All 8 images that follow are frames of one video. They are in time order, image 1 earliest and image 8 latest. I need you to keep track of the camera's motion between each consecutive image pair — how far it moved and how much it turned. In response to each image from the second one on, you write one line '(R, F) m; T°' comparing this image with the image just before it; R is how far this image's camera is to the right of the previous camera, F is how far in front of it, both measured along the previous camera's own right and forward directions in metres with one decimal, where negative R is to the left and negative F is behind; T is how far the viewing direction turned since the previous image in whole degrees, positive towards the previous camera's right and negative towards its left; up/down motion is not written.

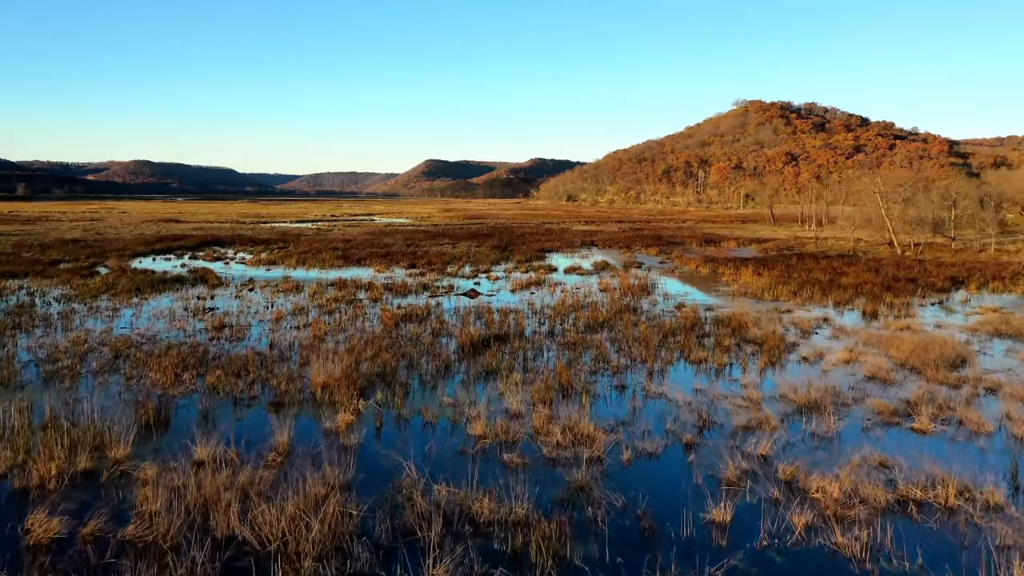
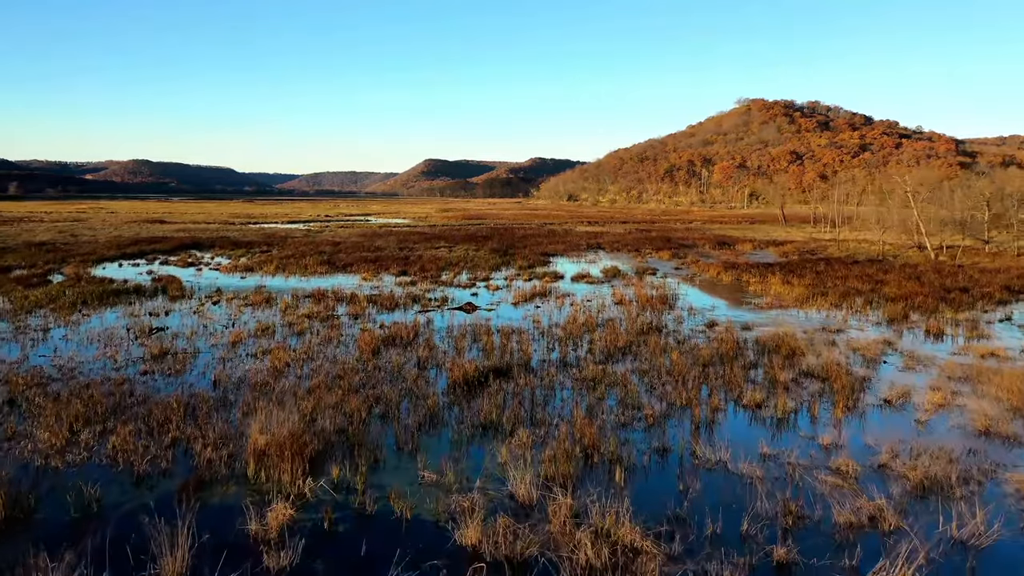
(-0.1, +2.5) m; 0°
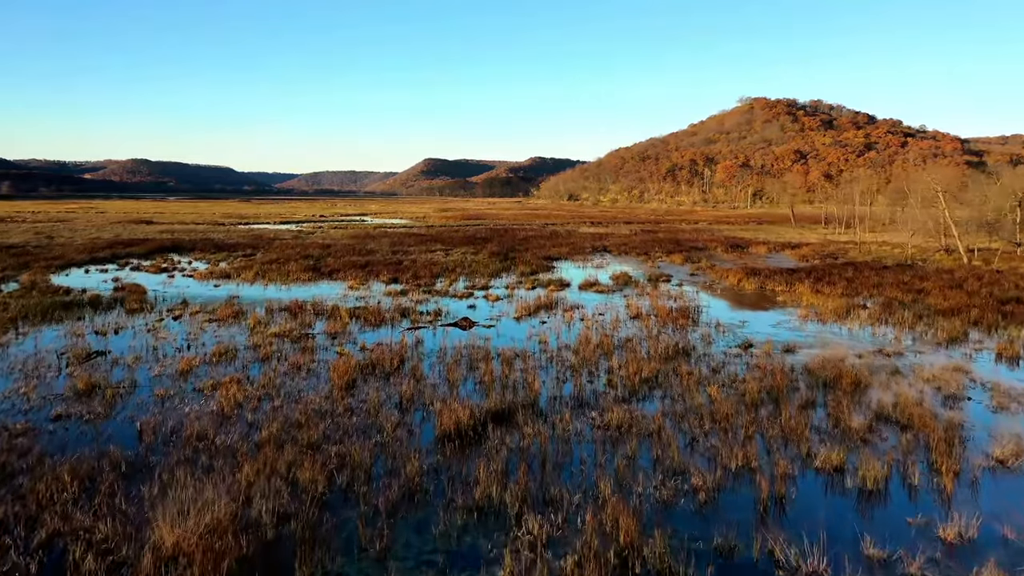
(0.0, +2.1) m; 0°
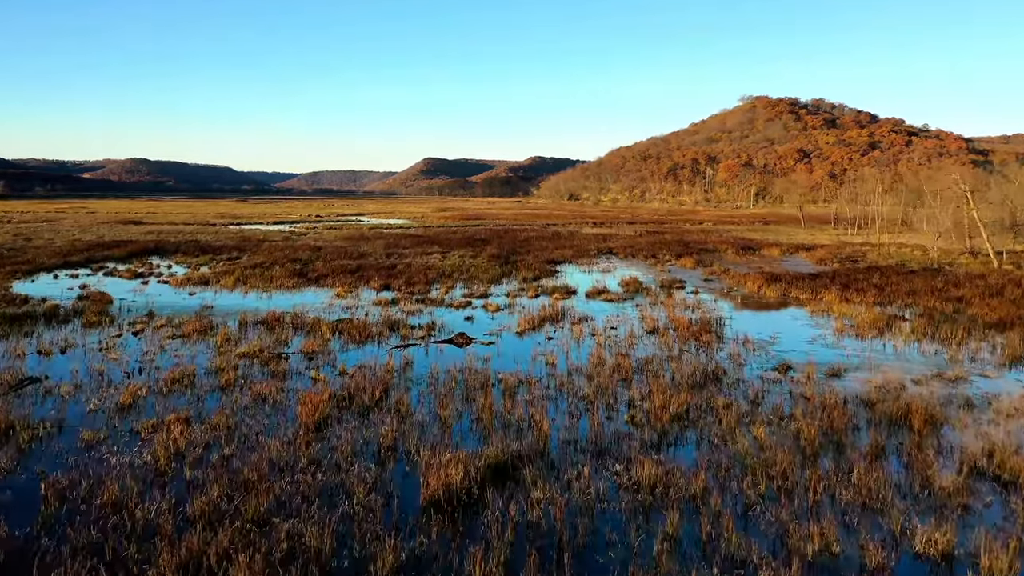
(0.0, +1.7) m; 0°
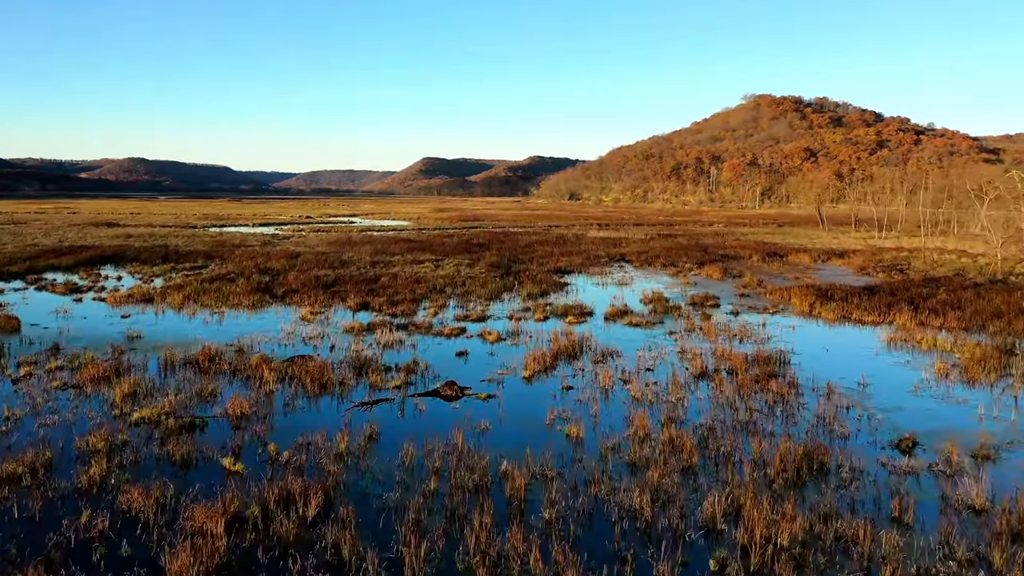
(-0.1, +3.3) m; 0°
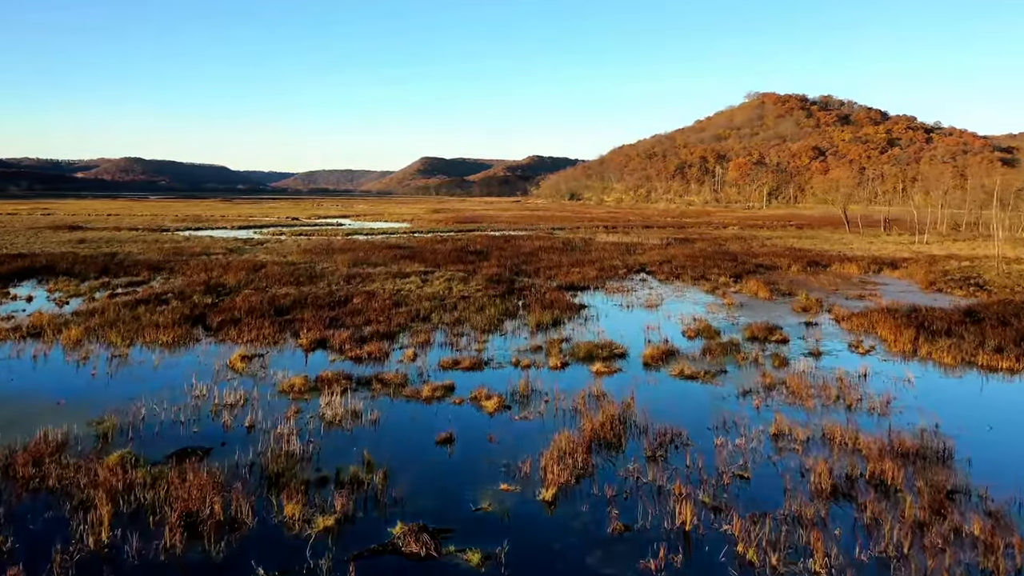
(-0.1, +4.2) m; 0°
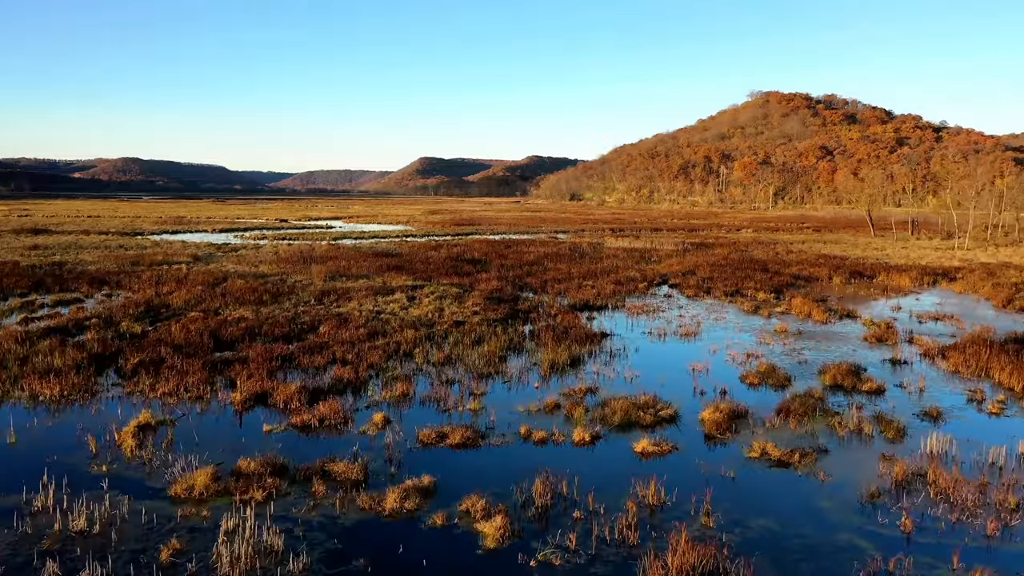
(-0.1, +3.4) m; 0°
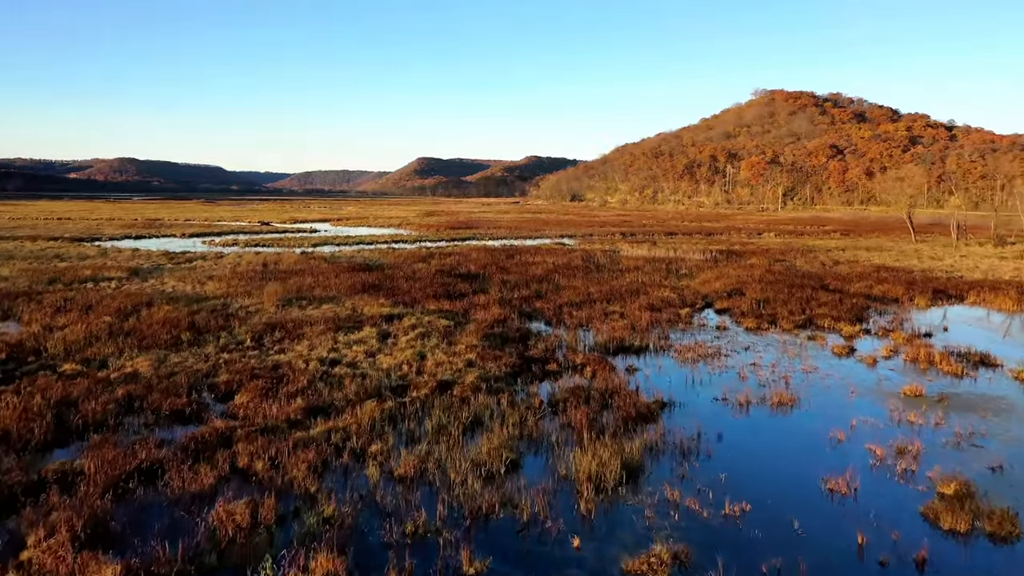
(-0.2, +4.7) m; 0°
